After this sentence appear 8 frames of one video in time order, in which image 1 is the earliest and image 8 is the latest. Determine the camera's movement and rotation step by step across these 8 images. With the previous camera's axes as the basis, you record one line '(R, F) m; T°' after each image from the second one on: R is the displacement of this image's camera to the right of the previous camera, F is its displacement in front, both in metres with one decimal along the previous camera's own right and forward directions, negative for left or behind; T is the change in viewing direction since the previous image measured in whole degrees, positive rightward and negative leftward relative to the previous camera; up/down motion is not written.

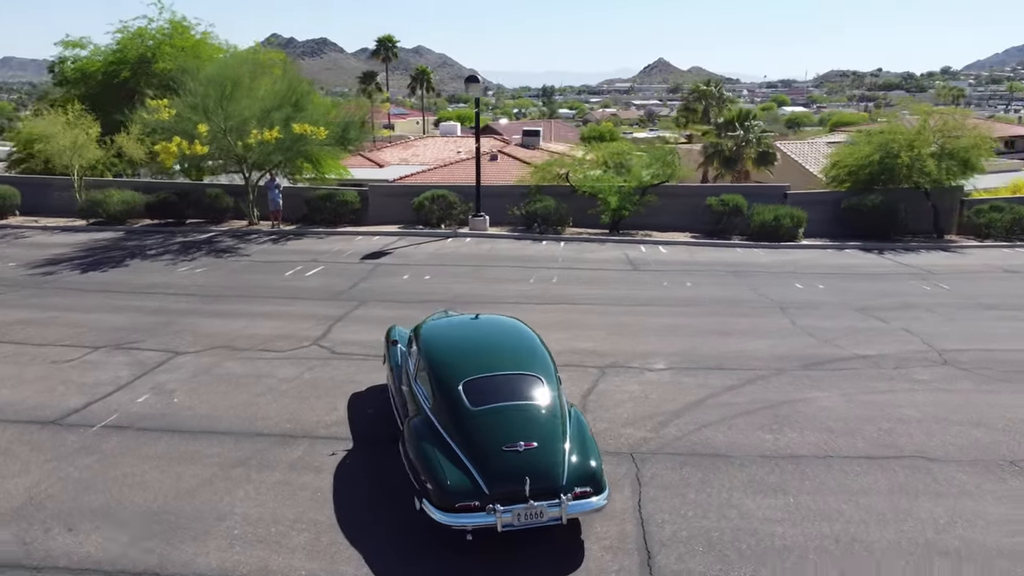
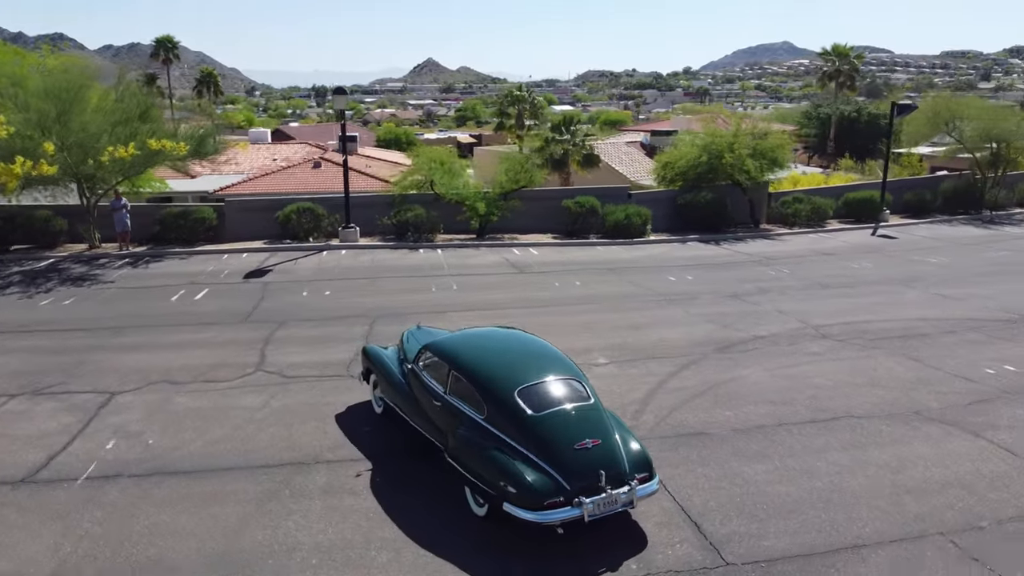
(-2.3, -0.3) m; +15°
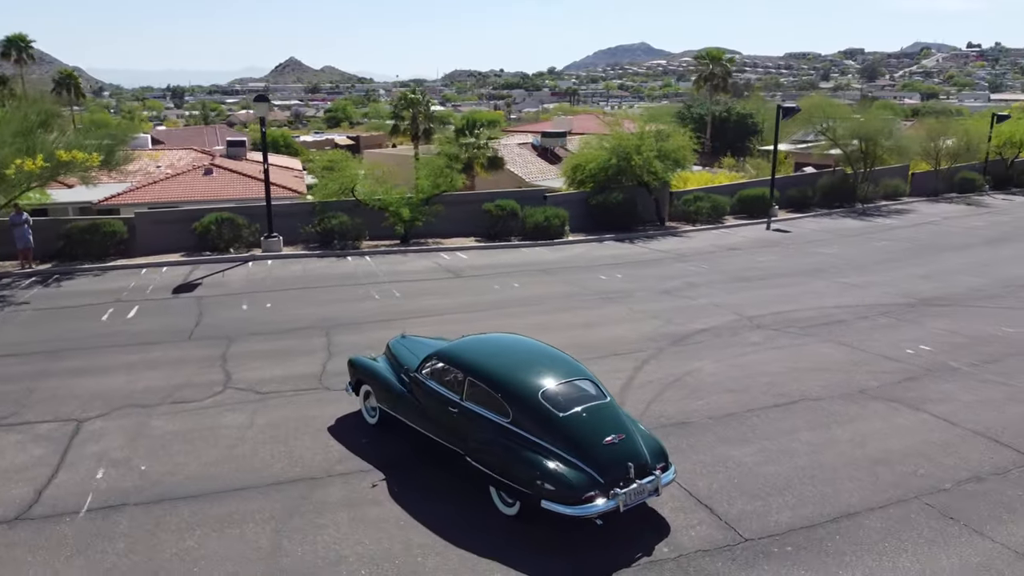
(-1.3, -0.2) m; +9°
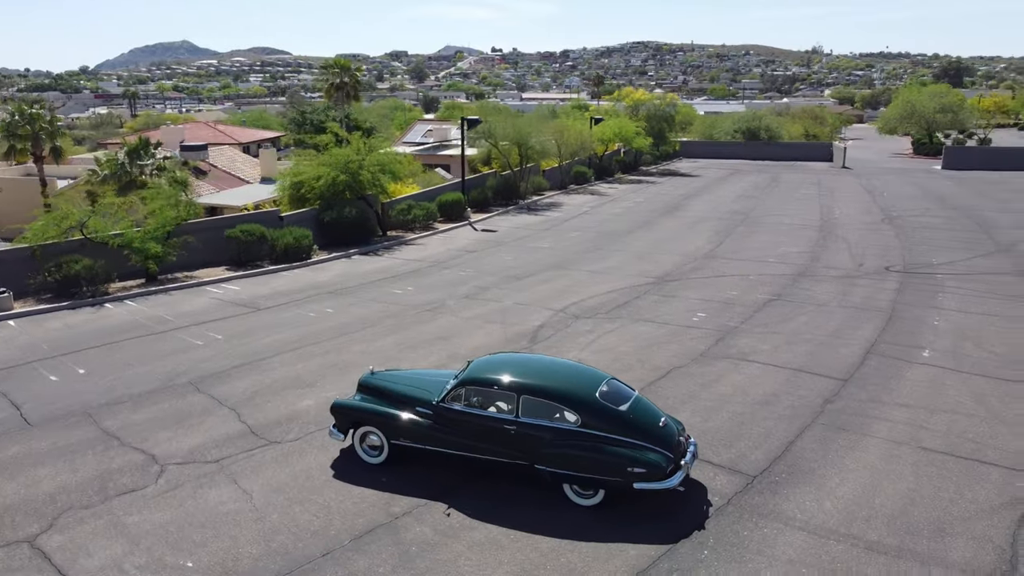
(-4.7, +0.3) m; +29°
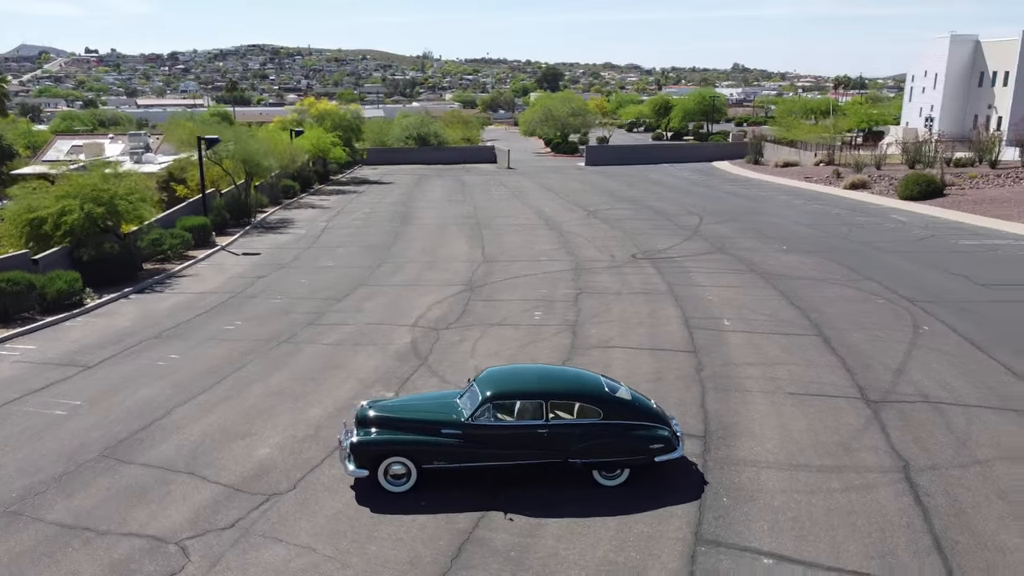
(-4.4, 0.0) m; +25°
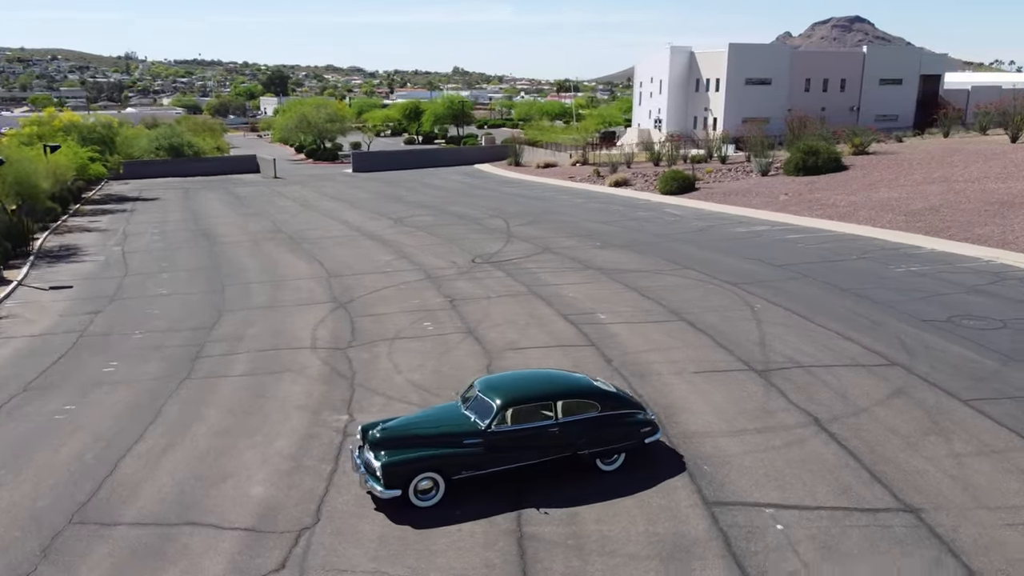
(-3.4, -0.2) m; +18°
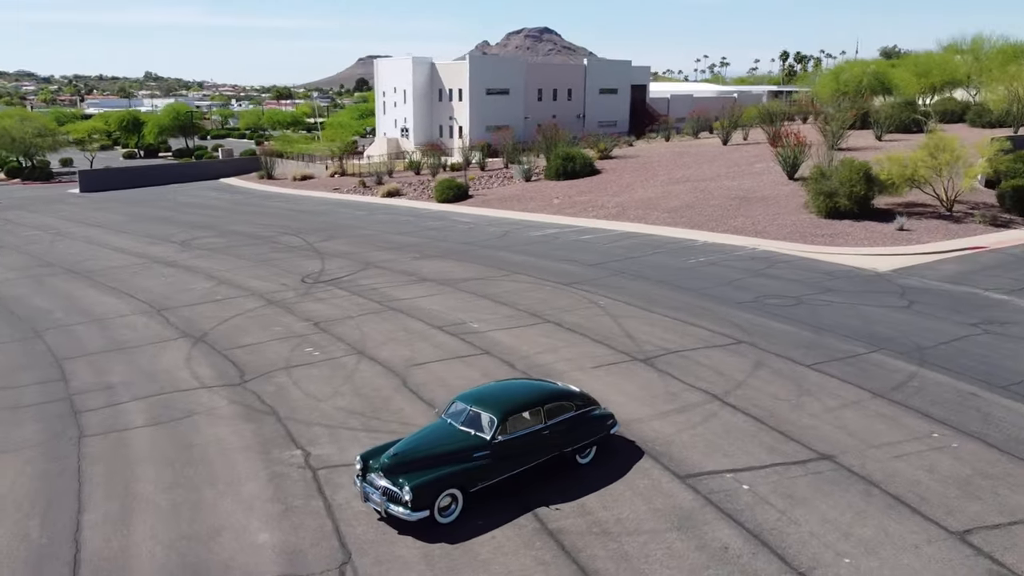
(-3.6, -0.2) m; +19°
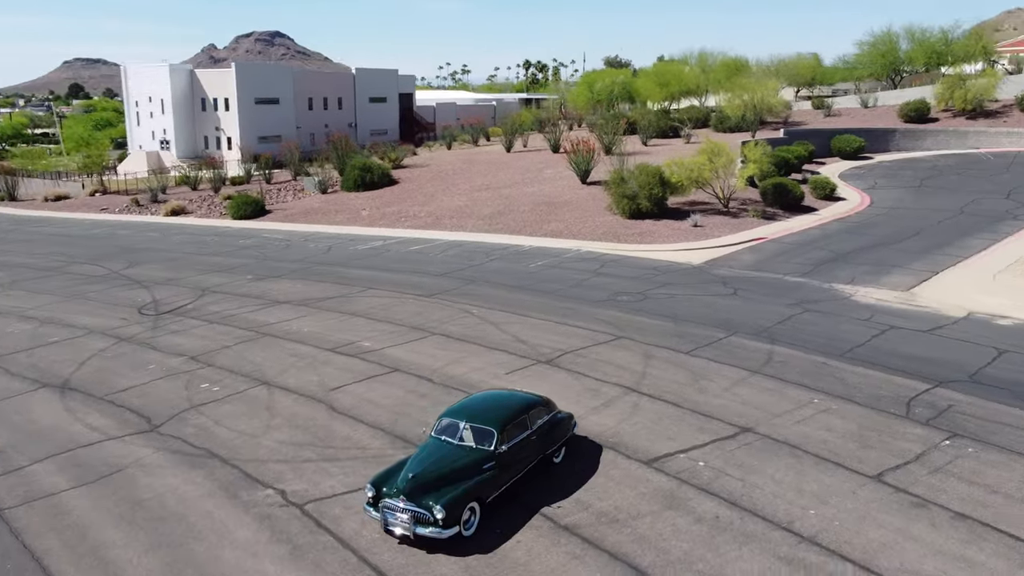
(-3.4, -0.1) m; +17°
